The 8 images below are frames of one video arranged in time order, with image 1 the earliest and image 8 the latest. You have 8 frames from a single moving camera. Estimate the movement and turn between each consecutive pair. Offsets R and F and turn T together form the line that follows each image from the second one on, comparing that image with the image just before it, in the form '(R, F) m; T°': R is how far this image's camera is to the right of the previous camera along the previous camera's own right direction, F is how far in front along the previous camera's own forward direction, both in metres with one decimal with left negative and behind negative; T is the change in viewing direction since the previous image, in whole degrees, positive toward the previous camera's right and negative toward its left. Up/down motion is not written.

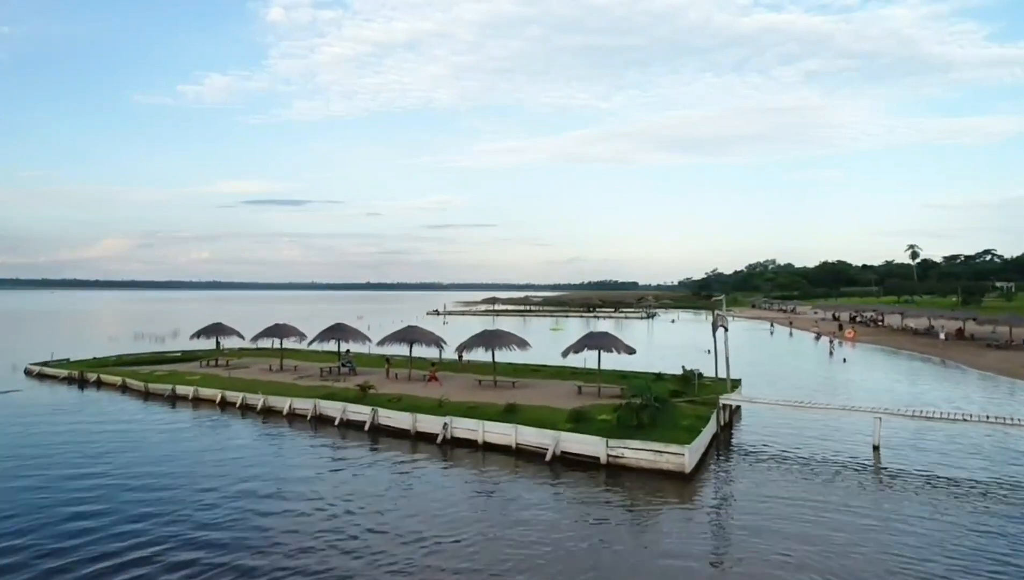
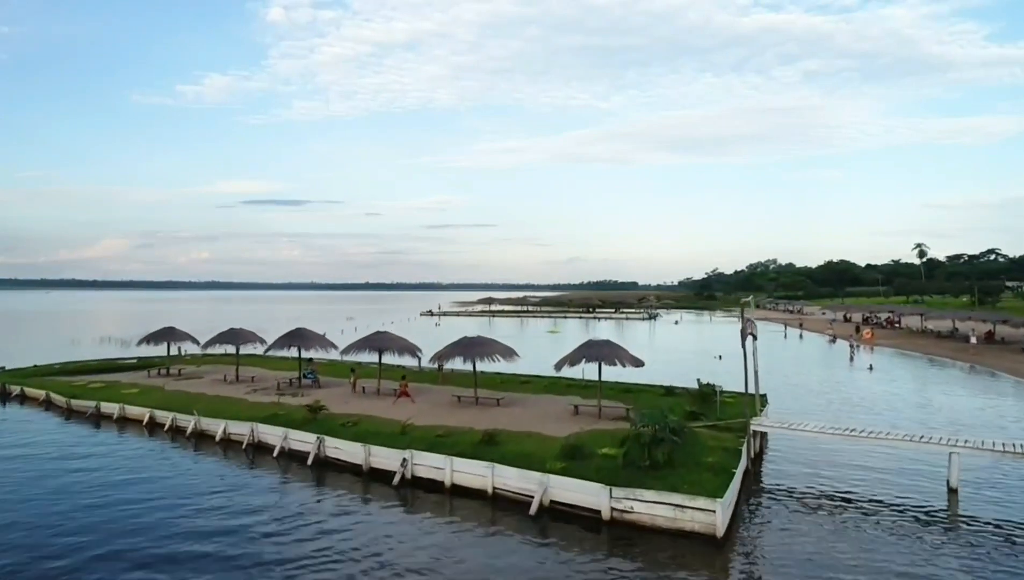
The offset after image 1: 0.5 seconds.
(+0.3, +2.6) m; 0°
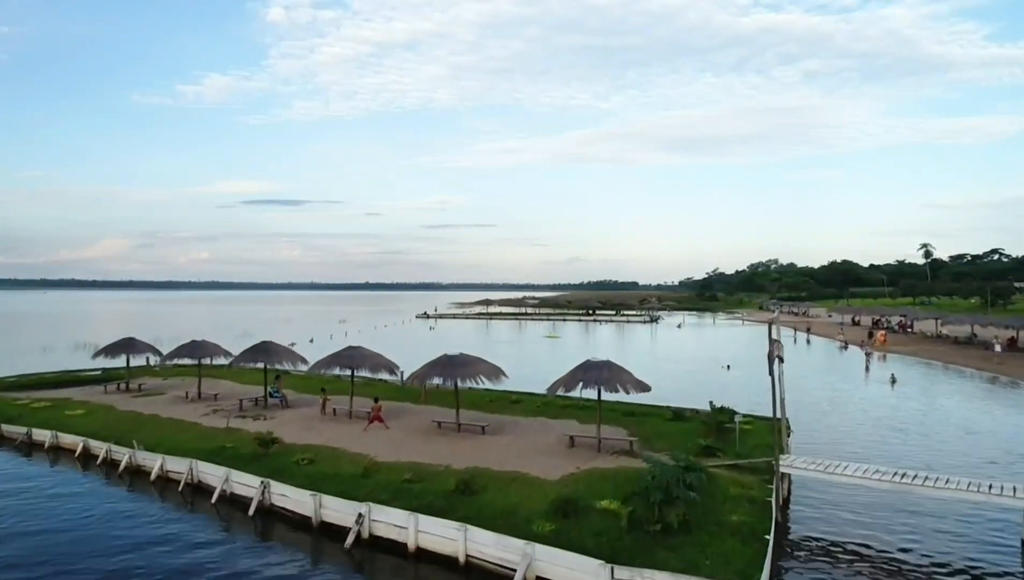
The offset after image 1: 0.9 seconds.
(+0.2, +1.8) m; 0°
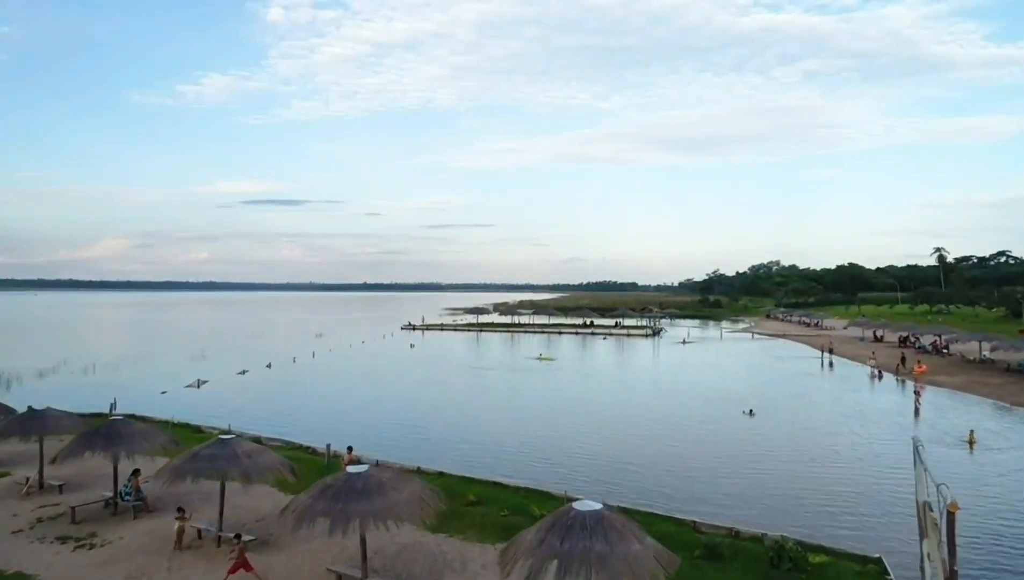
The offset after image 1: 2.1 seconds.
(+0.6, +4.7) m; 0°
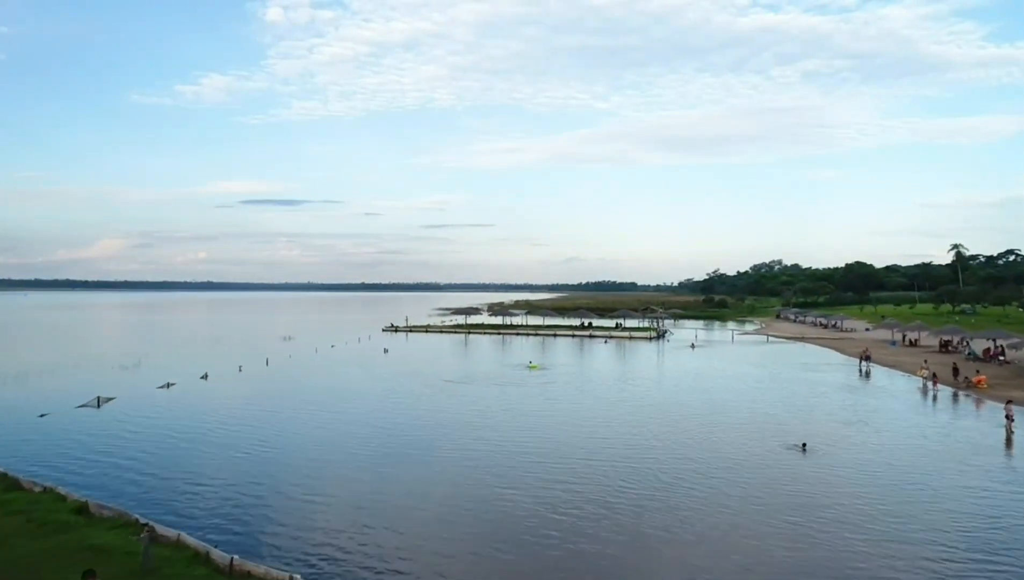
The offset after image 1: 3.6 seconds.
(+0.6, +5.4) m; 0°
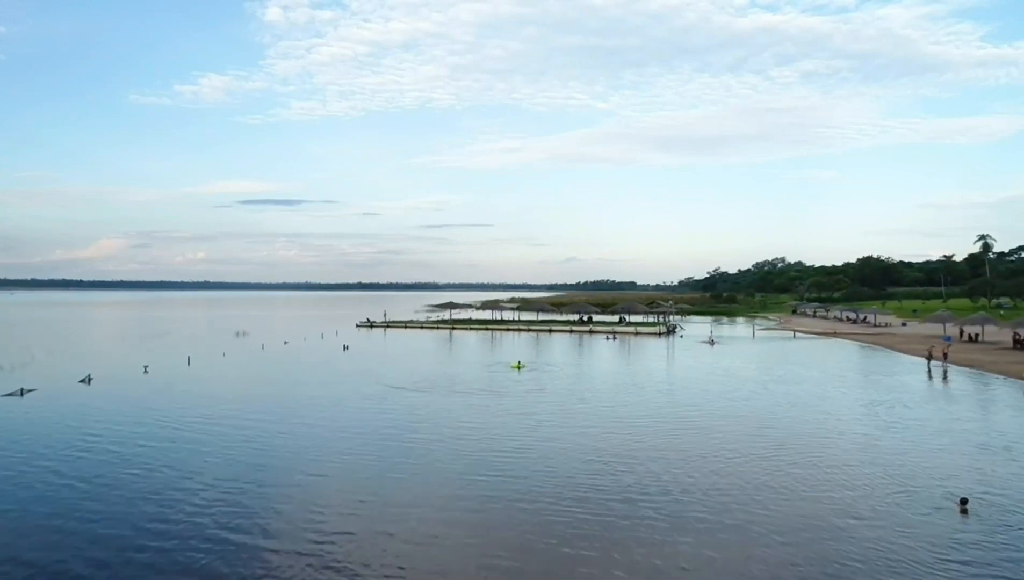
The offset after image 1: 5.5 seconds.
(+0.6, +6.7) m; 0°
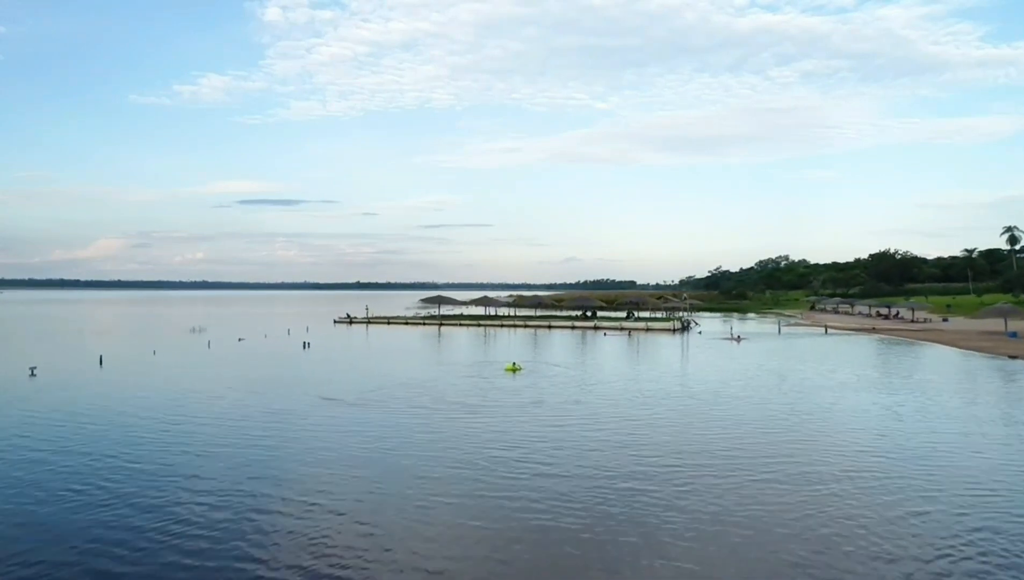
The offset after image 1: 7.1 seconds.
(+0.2, +5.4) m; 0°
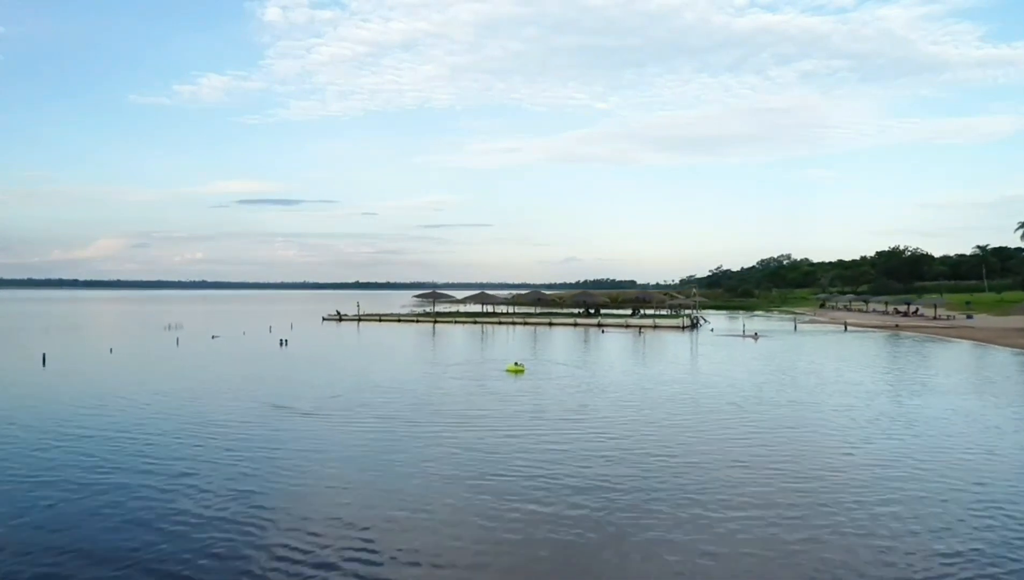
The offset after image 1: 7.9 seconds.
(0.0, +2.6) m; 0°
